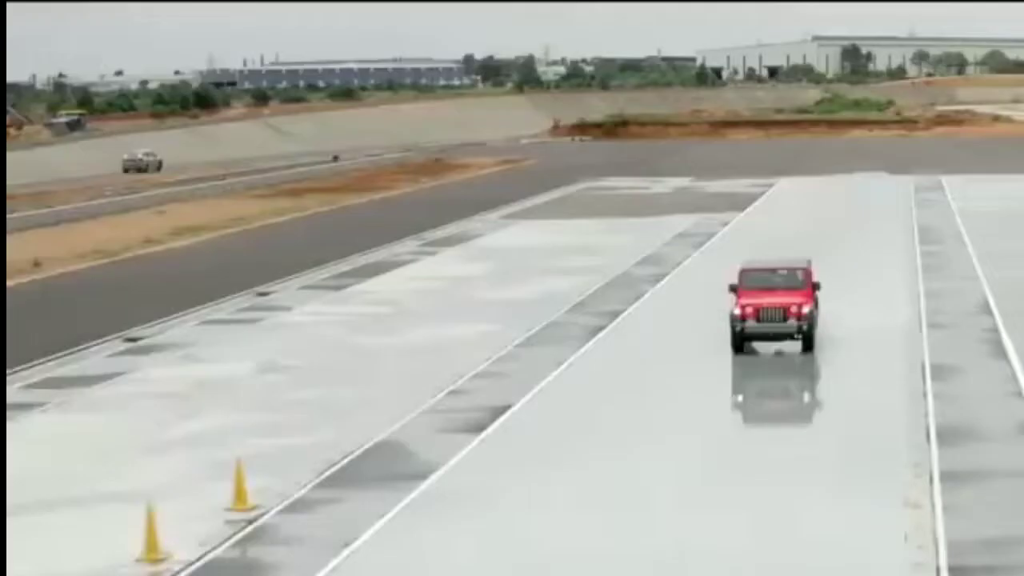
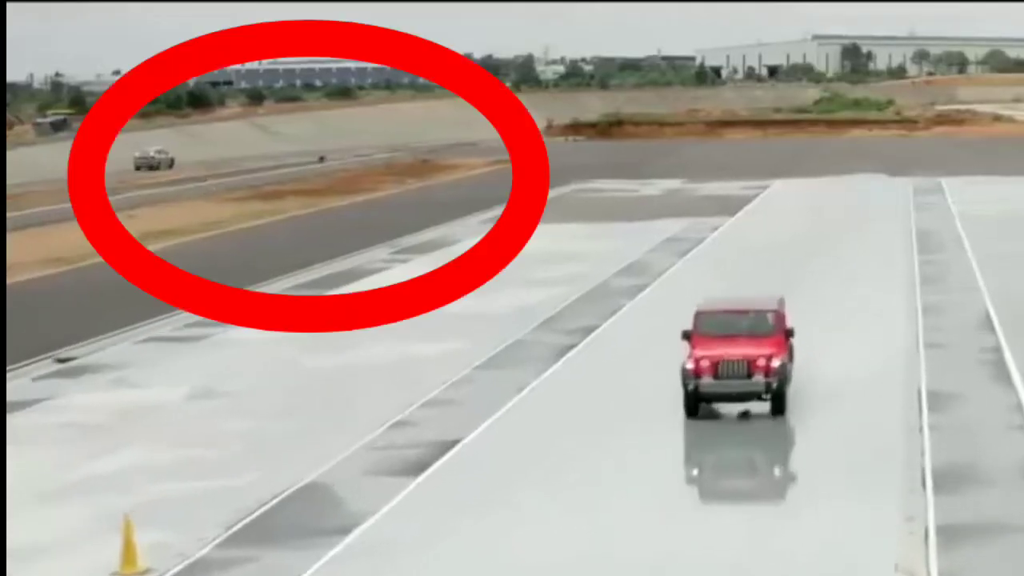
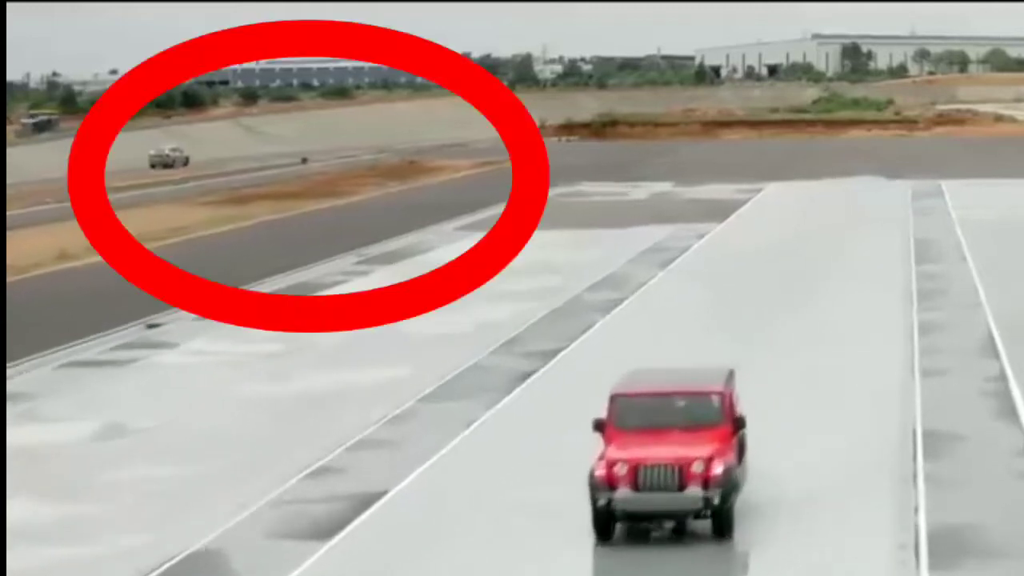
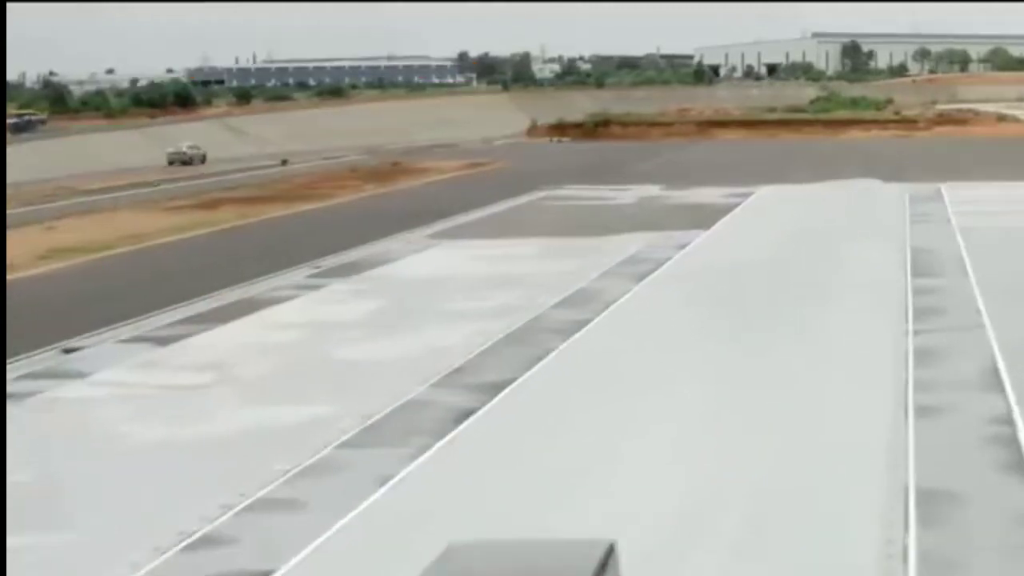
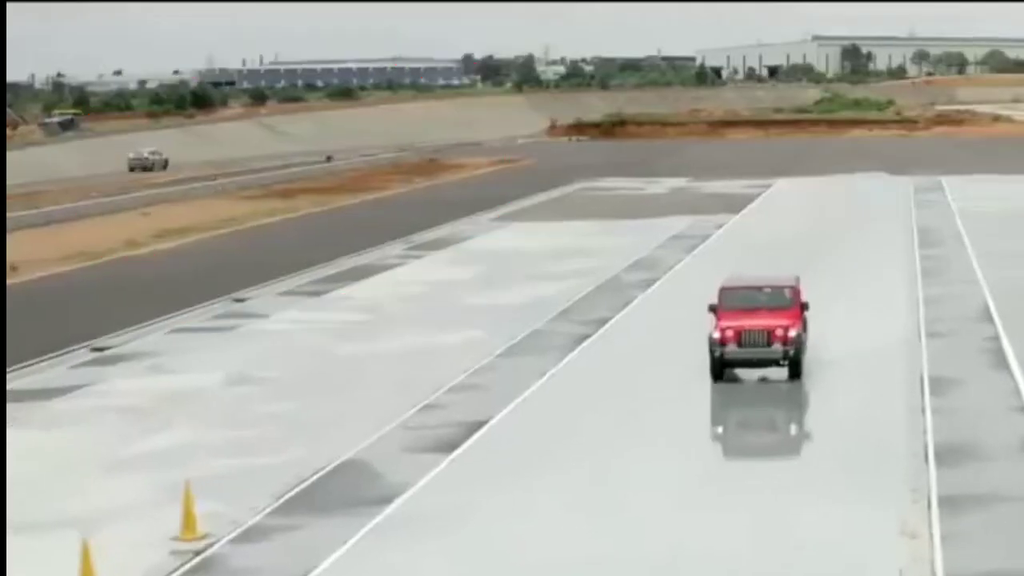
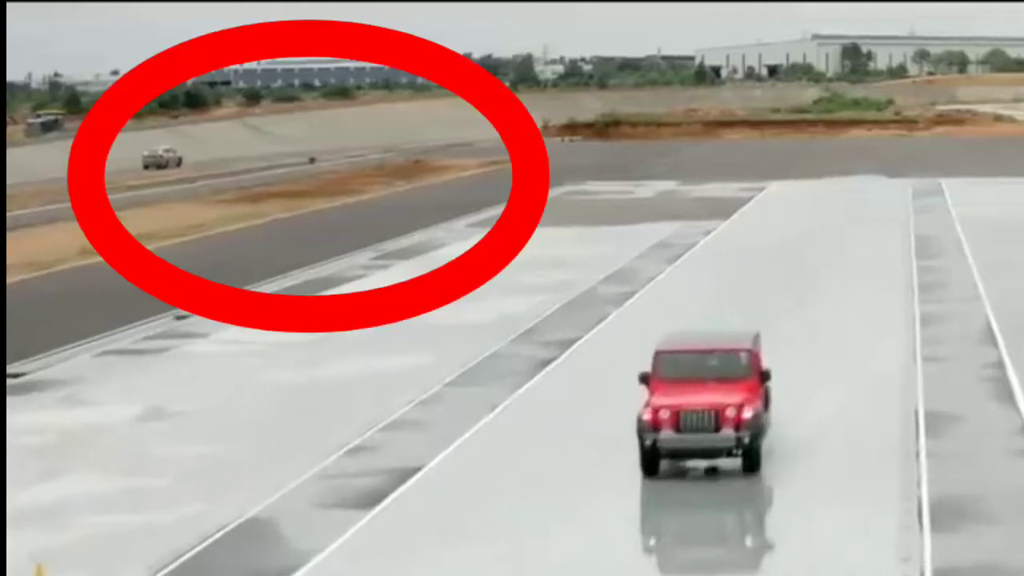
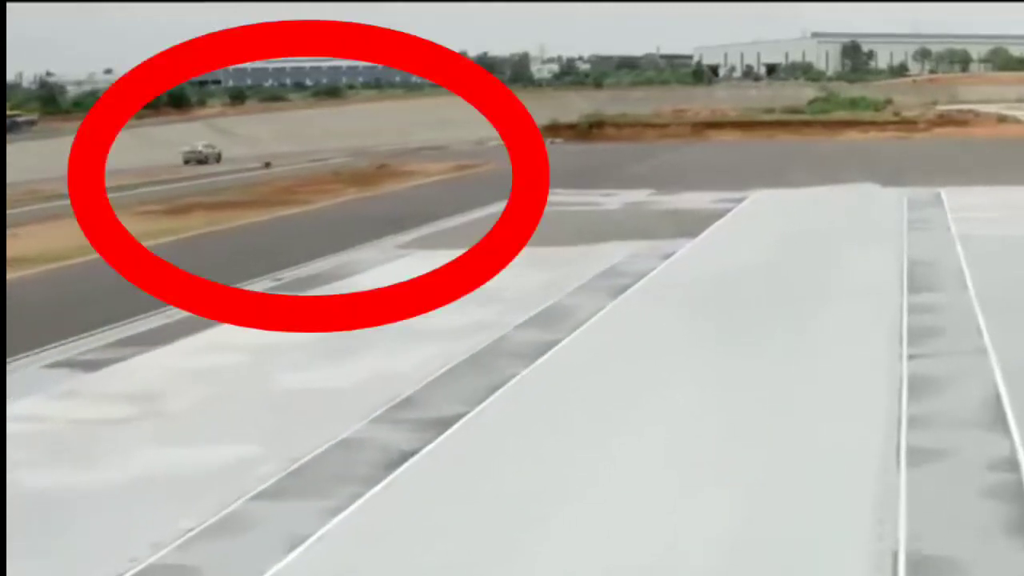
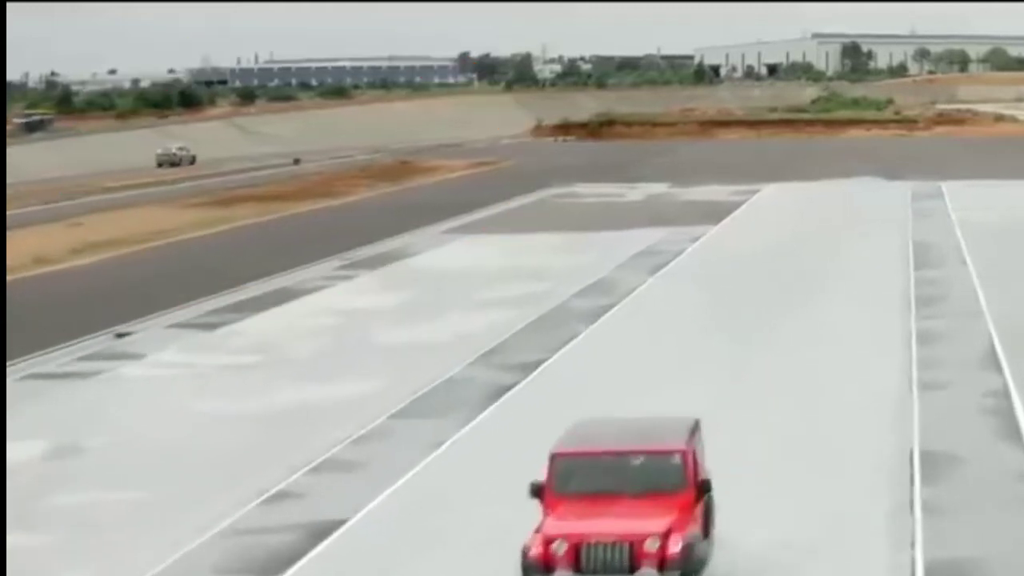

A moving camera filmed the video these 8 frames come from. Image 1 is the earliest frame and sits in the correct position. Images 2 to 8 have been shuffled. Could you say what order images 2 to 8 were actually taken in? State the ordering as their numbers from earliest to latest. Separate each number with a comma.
5, 2, 6, 3, 8, 4, 7
